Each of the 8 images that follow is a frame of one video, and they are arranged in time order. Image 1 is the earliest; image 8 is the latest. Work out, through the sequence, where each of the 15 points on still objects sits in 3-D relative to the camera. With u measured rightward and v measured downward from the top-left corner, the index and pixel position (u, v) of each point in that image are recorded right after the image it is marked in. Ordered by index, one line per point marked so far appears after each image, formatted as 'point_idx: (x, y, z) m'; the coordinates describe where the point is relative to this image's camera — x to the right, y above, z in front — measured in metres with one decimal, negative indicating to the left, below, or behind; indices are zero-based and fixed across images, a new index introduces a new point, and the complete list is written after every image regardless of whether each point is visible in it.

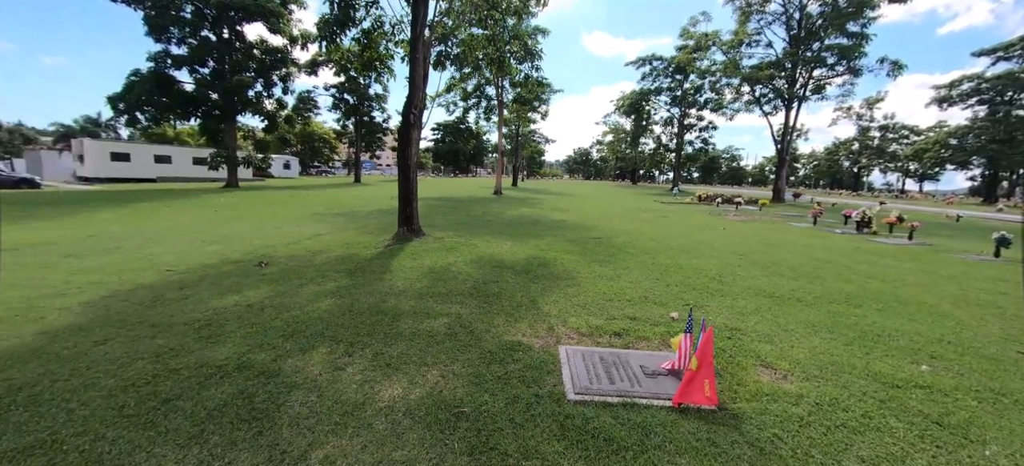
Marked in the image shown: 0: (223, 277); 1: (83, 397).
0: (-3.4, -0.5, +4.6) m
1: (-2.4, -0.9, +2.2) m
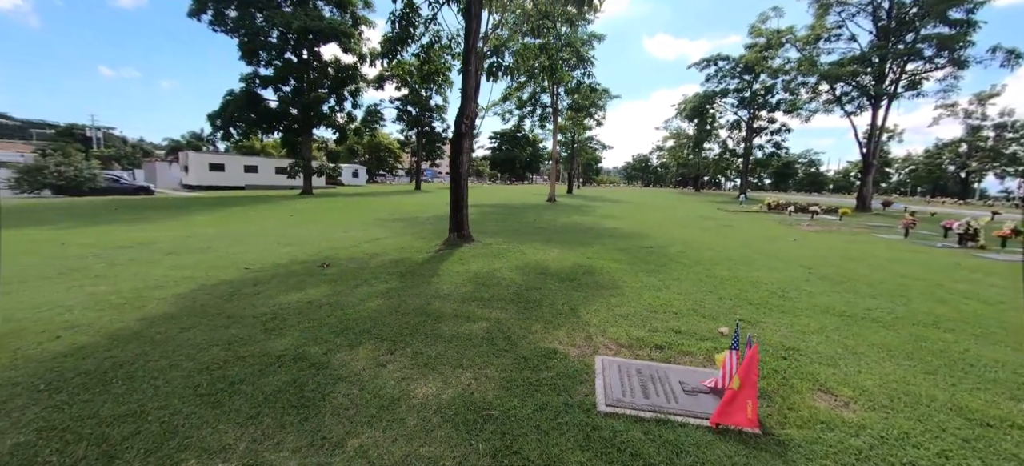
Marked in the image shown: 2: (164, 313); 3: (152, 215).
0: (-2.9, -0.6, +5.1) m
1: (-2.2, -0.9, +2.5) m
2: (-3.2, -0.7, +3.6) m
3: (-12.1, +0.6, +13.3) m
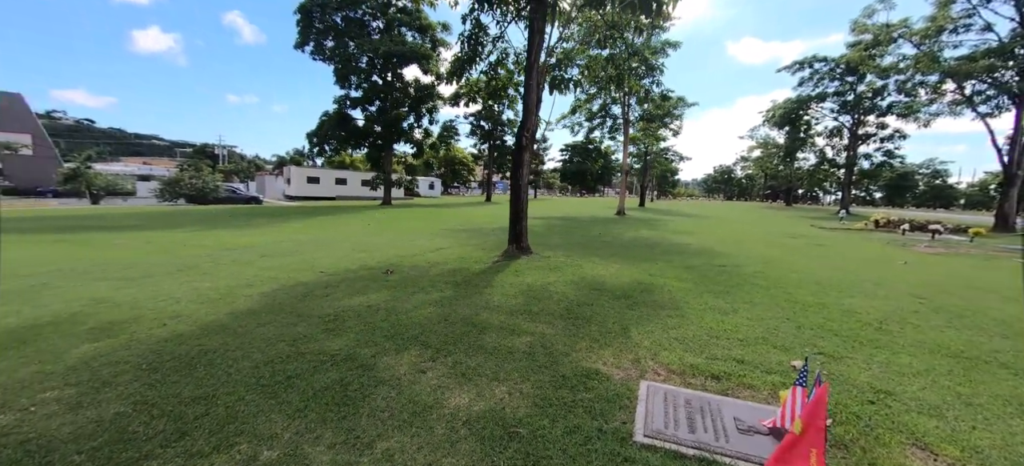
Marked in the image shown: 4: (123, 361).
0: (-2.2, -0.7, +5.5) m
1: (-1.9, -0.9, +2.8) m
2: (-2.8, -0.8, +4.1) m
3: (-9.8, +0.4, +15.2) m
4: (-2.8, -0.9, +2.9) m
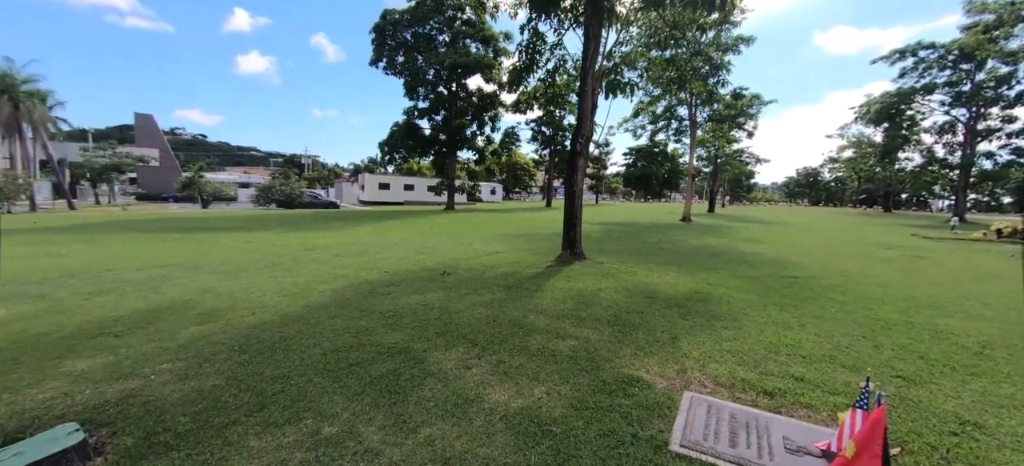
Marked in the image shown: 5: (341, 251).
0: (-1.4, -0.7, +5.9) m
1: (-1.6, -1.0, +3.2) m
2: (-2.2, -0.8, +4.6) m
3: (-7.5, +0.4, +16.6) m
4: (-2.5, -0.9, +3.4) m
5: (-4.0, -0.4, +9.1) m
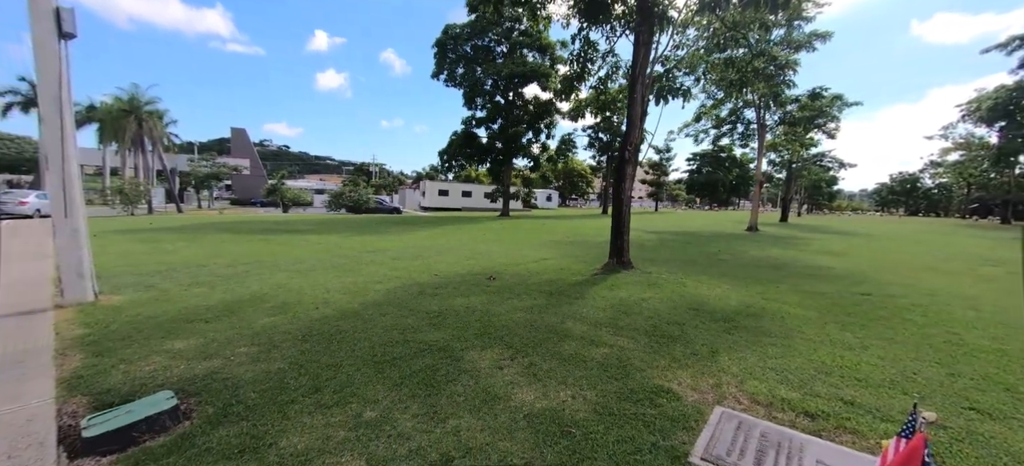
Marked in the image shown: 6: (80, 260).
0: (-0.8, -0.8, +6.1) m
1: (-1.3, -1.0, +3.5) m
2: (-1.8, -0.9, +5.0) m
3: (-5.2, +0.2, +17.6) m
4: (-2.2, -1.0, +3.8) m
5: (-2.8, -0.5, +9.7) m
6: (-5.5, -0.3, +5.1) m
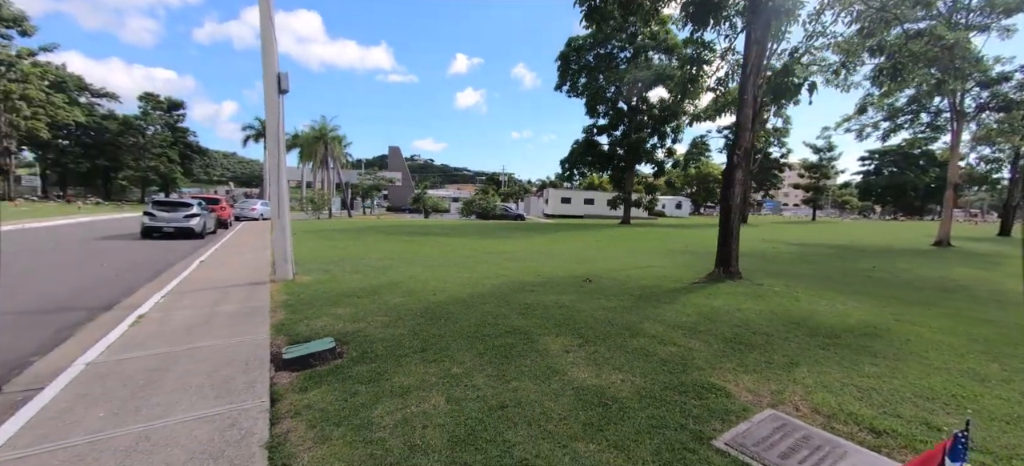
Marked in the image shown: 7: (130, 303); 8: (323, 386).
0: (+0.8, -0.9, +6.6) m
1: (-0.6, -1.0, +4.3) m
2: (-0.5, -0.9, +5.8) m
3: (+0.1, 0.0, +19.0) m
4: (-1.3, -0.9, +4.9) m
5: (-0.1, -0.6, +10.7) m
6: (-4.1, -0.3, +7.1) m
7: (-5.5, -1.0, +5.7) m
8: (-1.4, -1.1, +2.9) m
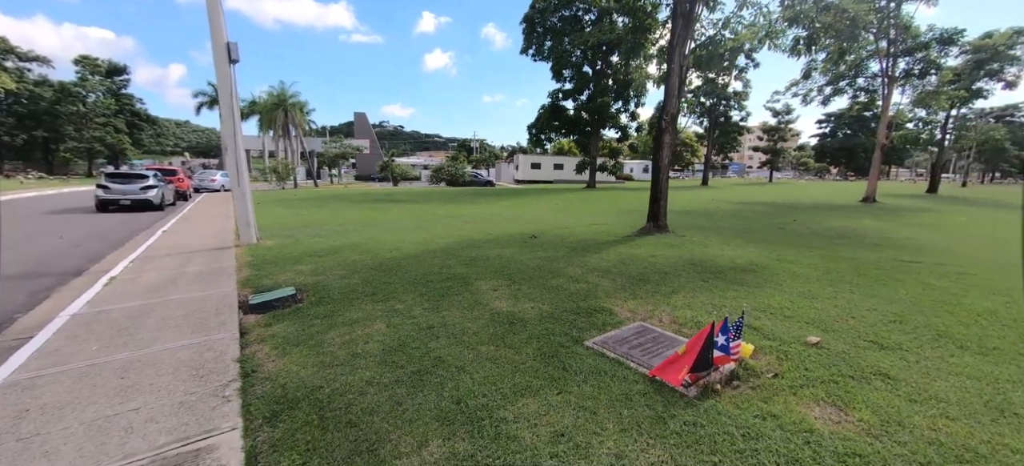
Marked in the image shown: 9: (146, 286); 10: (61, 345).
0: (-0.1, -0.2, +7.3) m
1: (-1.3, -0.5, +4.9) m
2: (-1.3, -0.3, +6.5) m
3: (-1.6, +1.7, +19.5) m
4: (-2.0, -0.4, +5.4) m
5: (-1.2, +0.4, +11.2) m
6: (-5.0, +0.3, +7.4) m
7: (-6.3, -0.5, +6.0) m
8: (-2.0, -0.8, +3.5) m
9: (-4.5, -0.7, +4.9) m
10: (-3.6, -0.9, +3.2) m
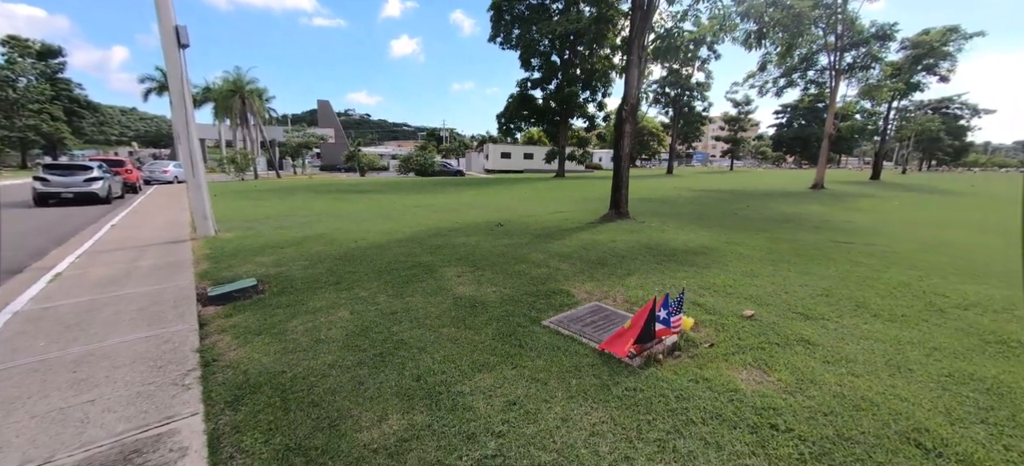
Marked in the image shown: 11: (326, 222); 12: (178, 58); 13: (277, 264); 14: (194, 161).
0: (-0.7, +0.1, +7.4) m
1: (-1.7, -0.4, +5.0) m
2: (-1.9, -0.1, +6.5) m
3: (-3.1, +2.1, +19.4) m
4: (-2.5, -0.3, +5.4) m
5: (-2.1, +0.7, +11.2) m
6: (-5.6, +0.5, +7.2) m
7: (-6.8, -0.5, +5.7) m
8: (-2.4, -0.7, +3.5) m
9: (-4.9, -0.6, +4.7) m
10: (-3.9, -0.8, +3.0) m
11: (-4.0, +0.2, +8.6) m
12: (-5.6, +2.9, +6.6) m
13: (-3.0, -0.4, +5.0) m
14: (-5.7, +1.3, +7.0) m
